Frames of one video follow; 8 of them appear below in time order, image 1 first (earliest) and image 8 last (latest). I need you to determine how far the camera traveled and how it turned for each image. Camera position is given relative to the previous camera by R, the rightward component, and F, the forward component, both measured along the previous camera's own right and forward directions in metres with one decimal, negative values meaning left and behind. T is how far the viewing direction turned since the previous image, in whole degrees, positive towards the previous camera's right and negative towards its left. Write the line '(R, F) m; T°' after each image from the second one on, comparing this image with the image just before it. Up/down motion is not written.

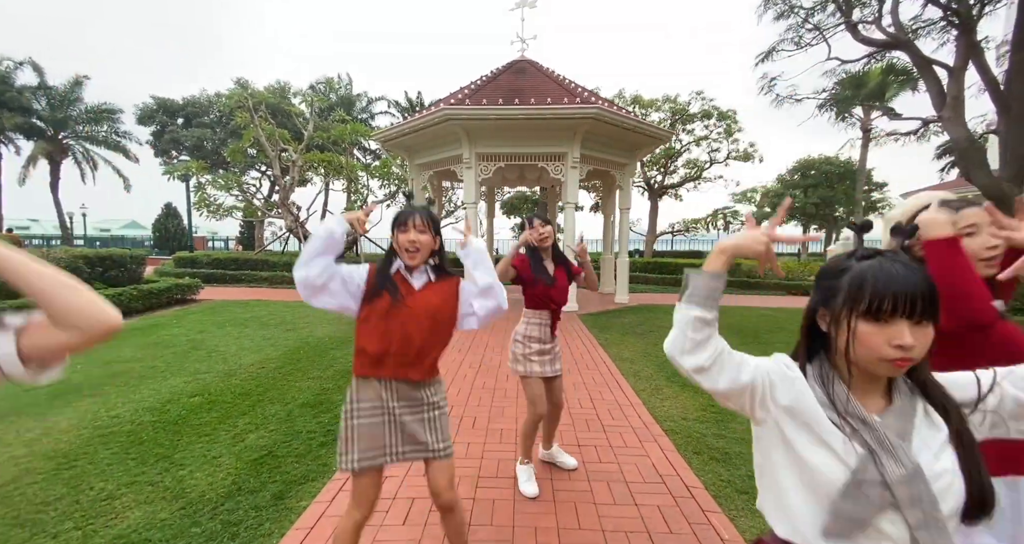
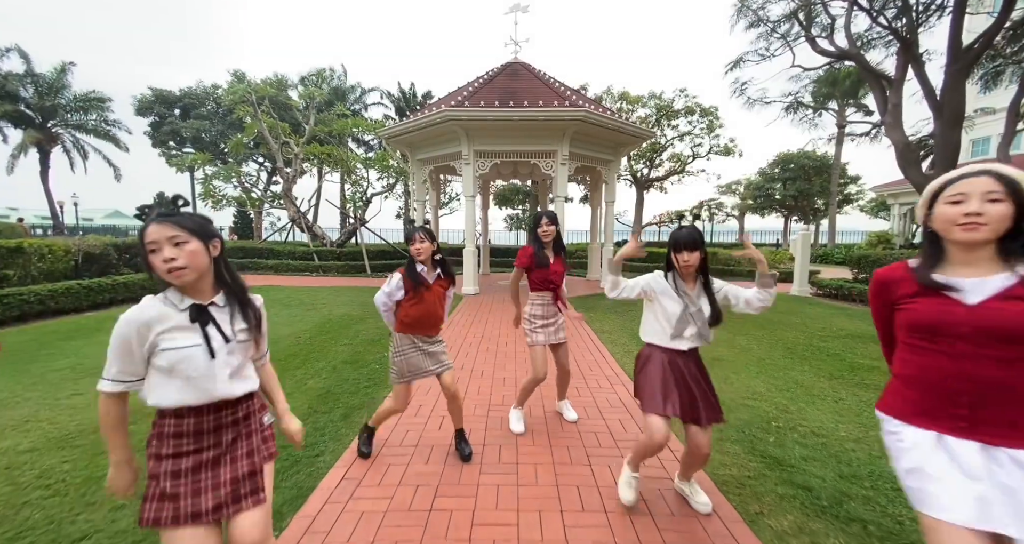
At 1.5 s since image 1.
(-0.1, -1.0) m; +1°
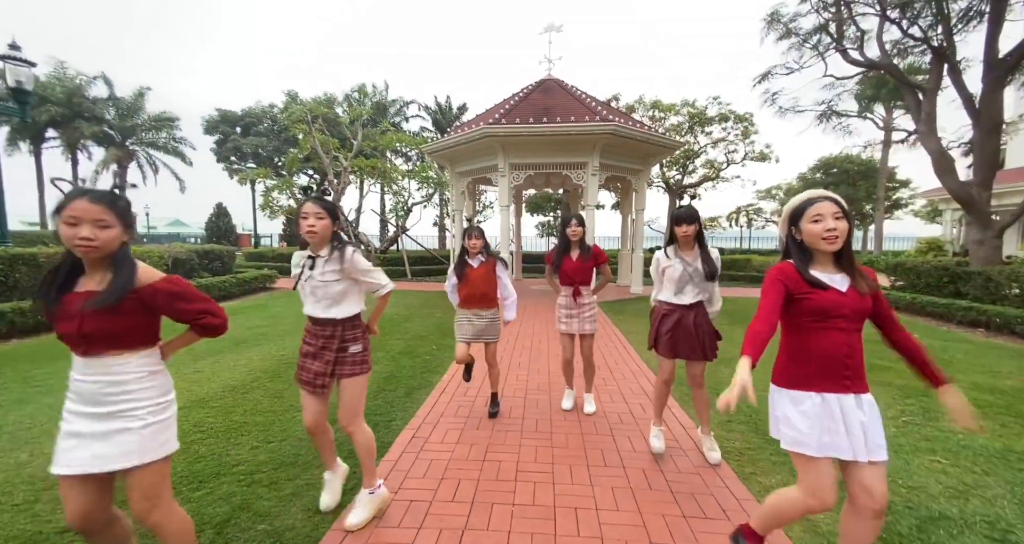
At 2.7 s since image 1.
(-0.1, -0.7) m; -4°
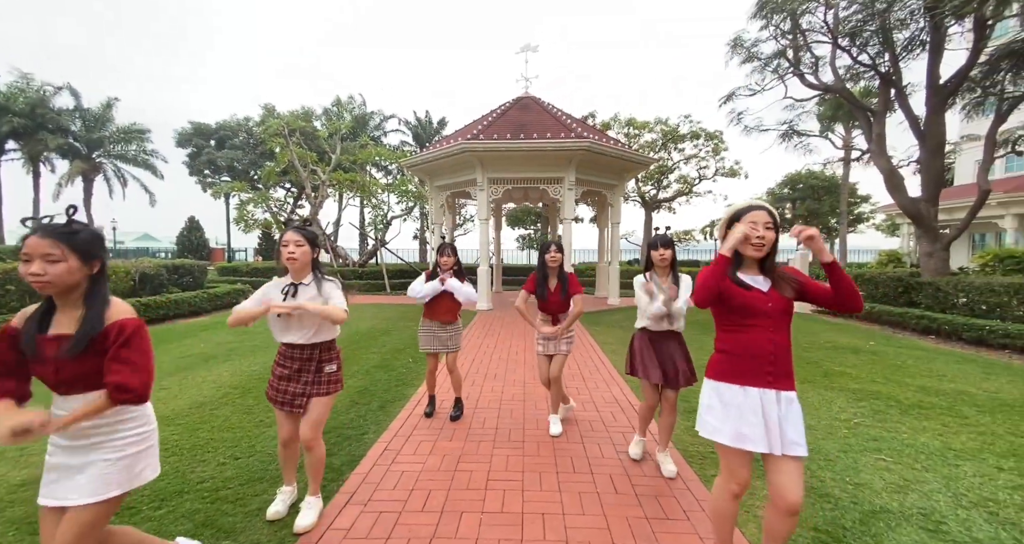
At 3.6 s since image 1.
(+0.1, -0.1) m; +3°
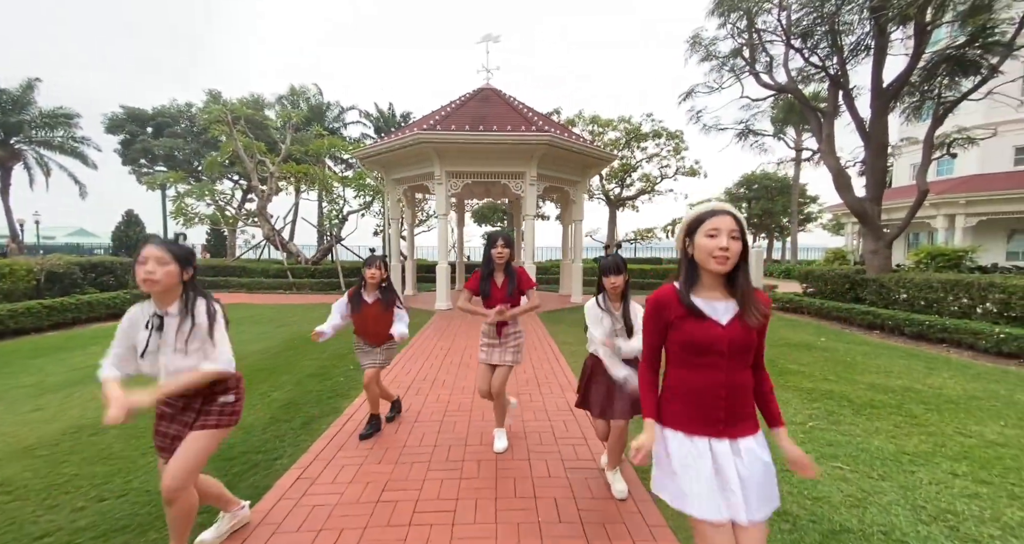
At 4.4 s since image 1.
(+0.3, +0.4) m; +5°
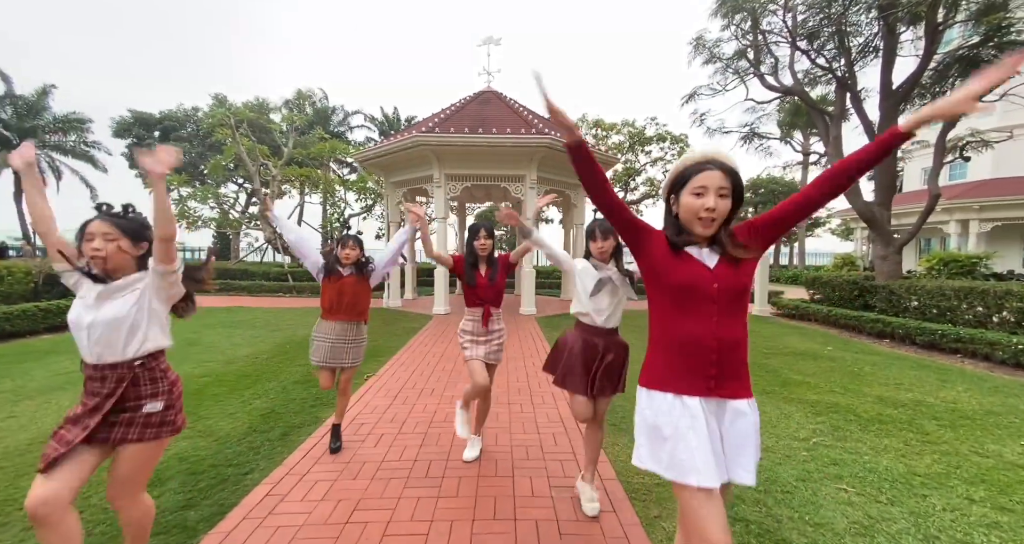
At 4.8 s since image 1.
(+0.2, +0.2) m; -1°
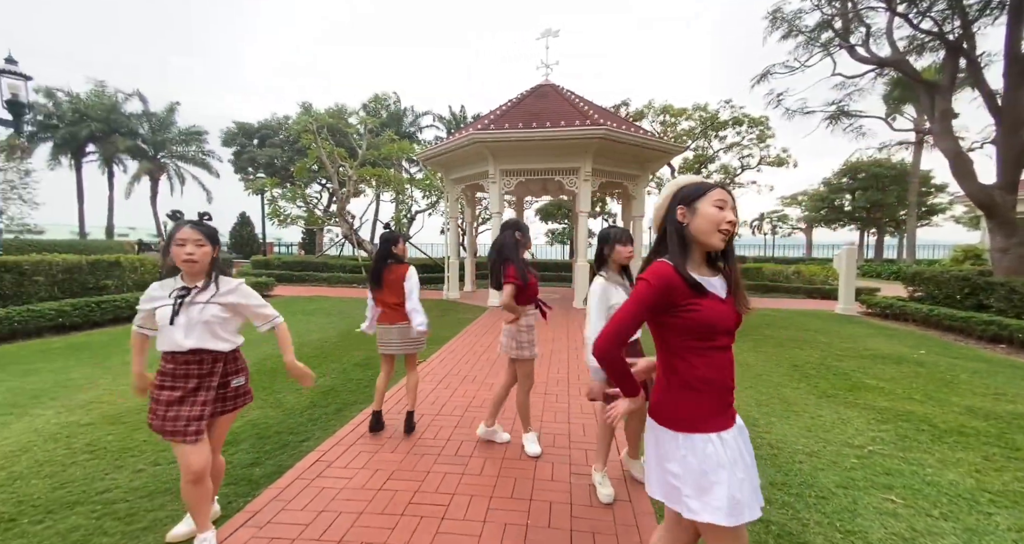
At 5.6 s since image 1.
(+0.3, -0.1) m; -9°
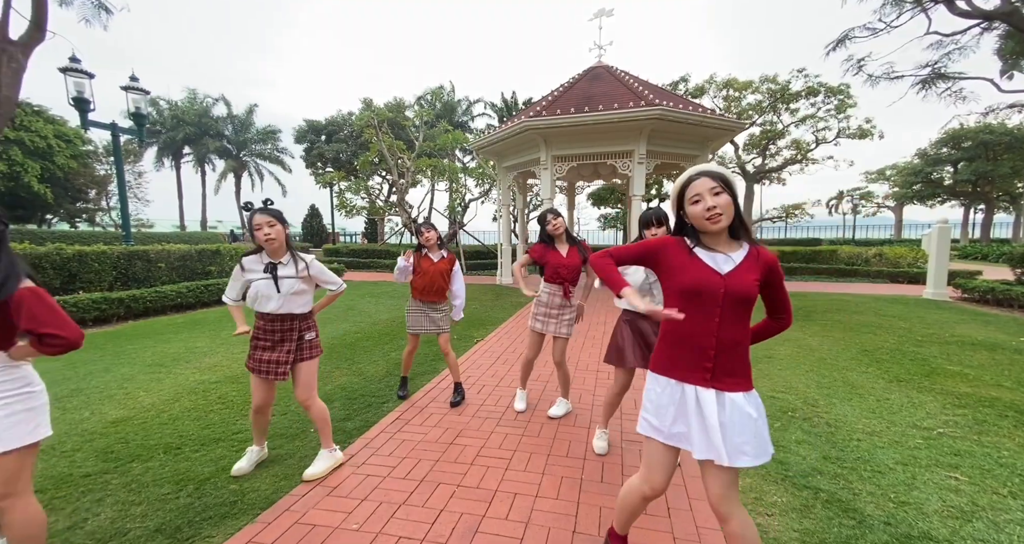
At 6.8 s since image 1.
(0.0, -0.3) m; -8°
